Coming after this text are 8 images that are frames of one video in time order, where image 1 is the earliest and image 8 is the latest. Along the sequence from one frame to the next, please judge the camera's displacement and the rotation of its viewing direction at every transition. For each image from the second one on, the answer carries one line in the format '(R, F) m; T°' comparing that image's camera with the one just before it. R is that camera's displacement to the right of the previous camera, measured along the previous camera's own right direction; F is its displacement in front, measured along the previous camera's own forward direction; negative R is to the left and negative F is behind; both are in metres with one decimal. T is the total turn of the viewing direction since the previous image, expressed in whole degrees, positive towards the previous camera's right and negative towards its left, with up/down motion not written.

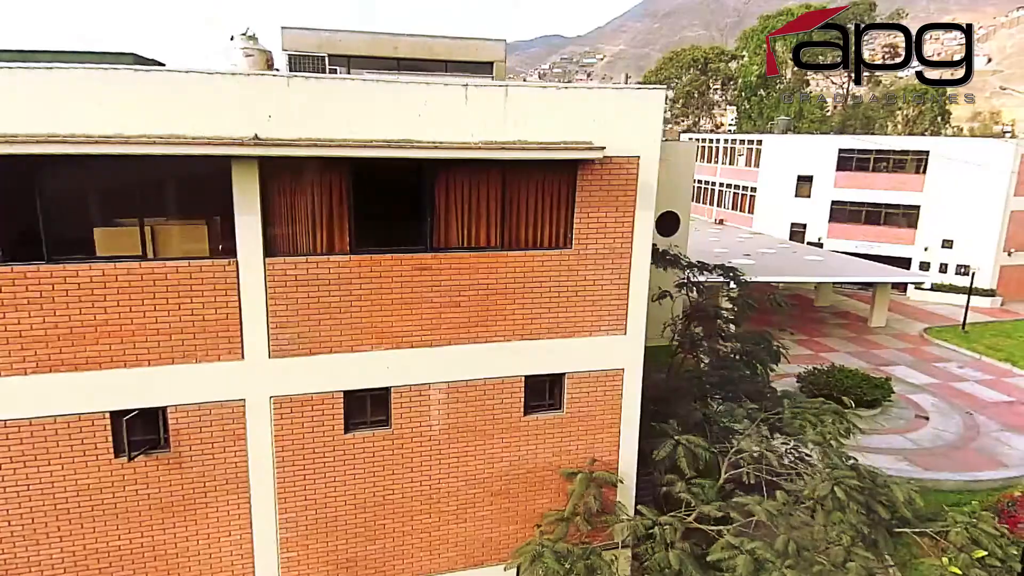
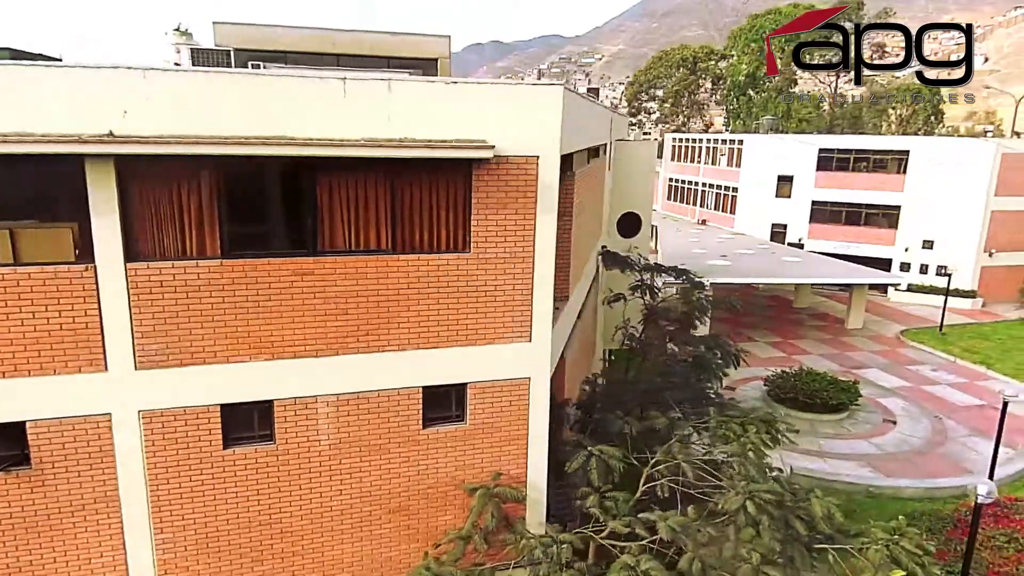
(+1.1, +0.4) m; 0°
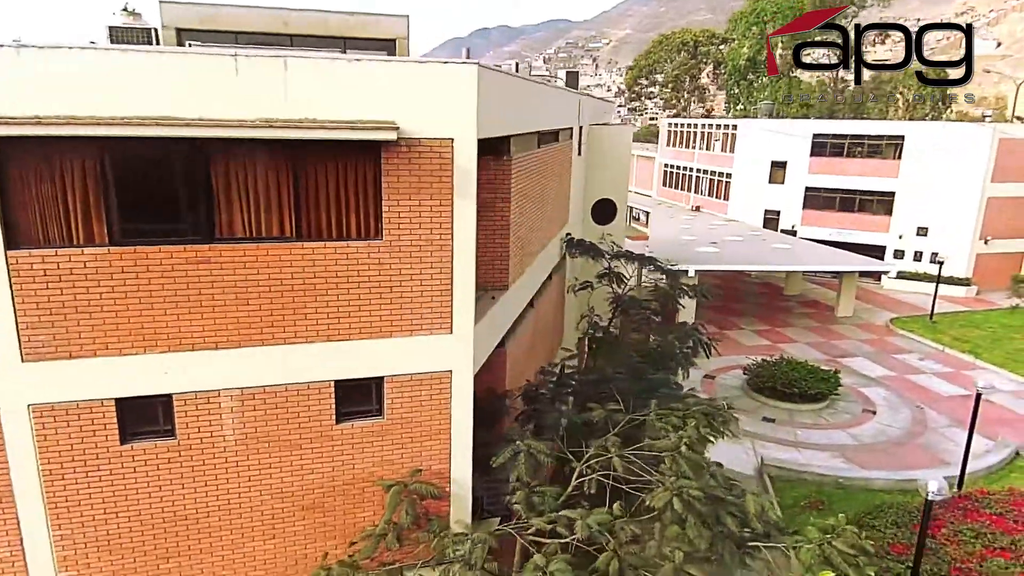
(+1.0, +0.3) m; -1°
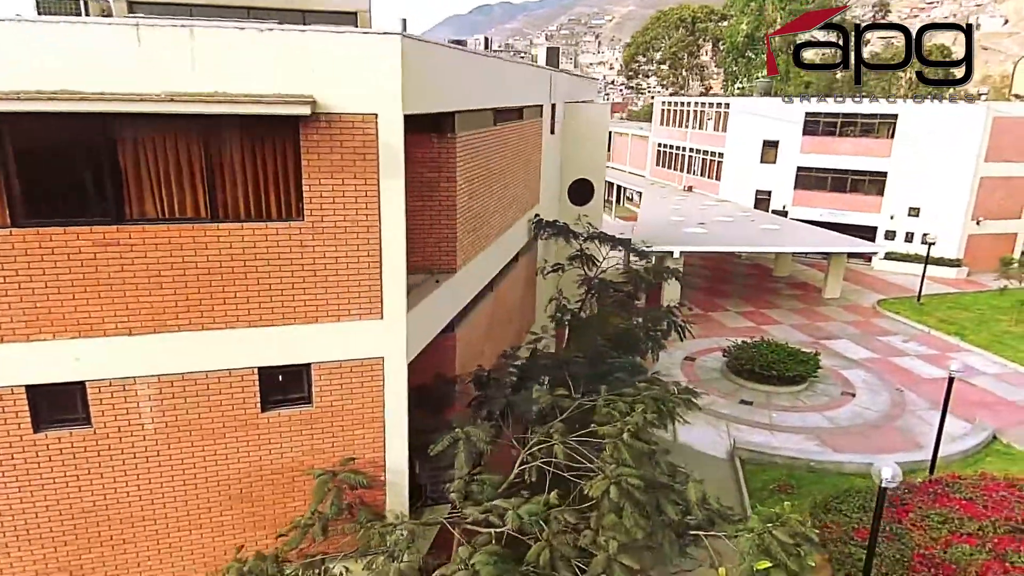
(+0.7, +0.3) m; 0°
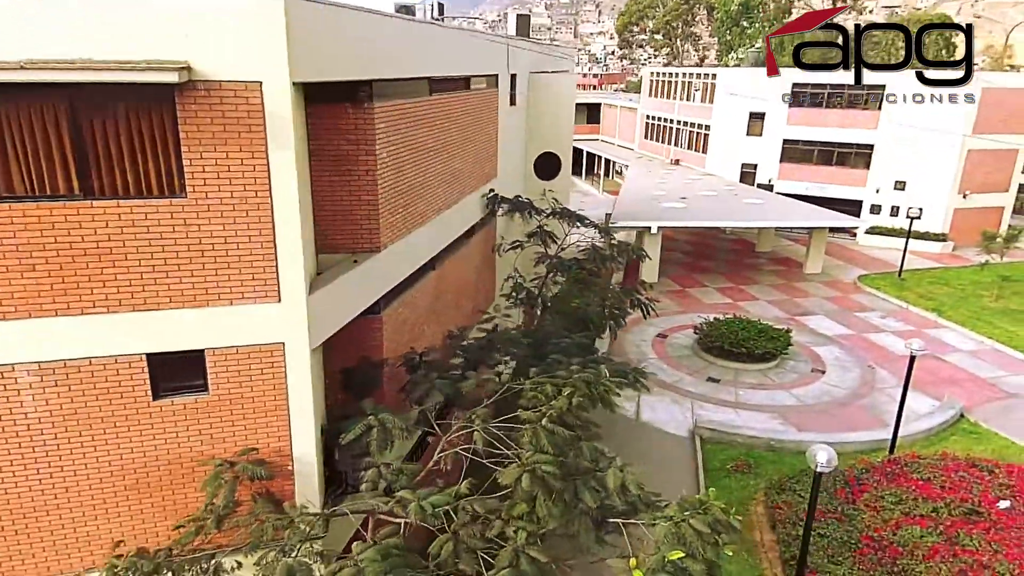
(+0.9, +0.4) m; 0°
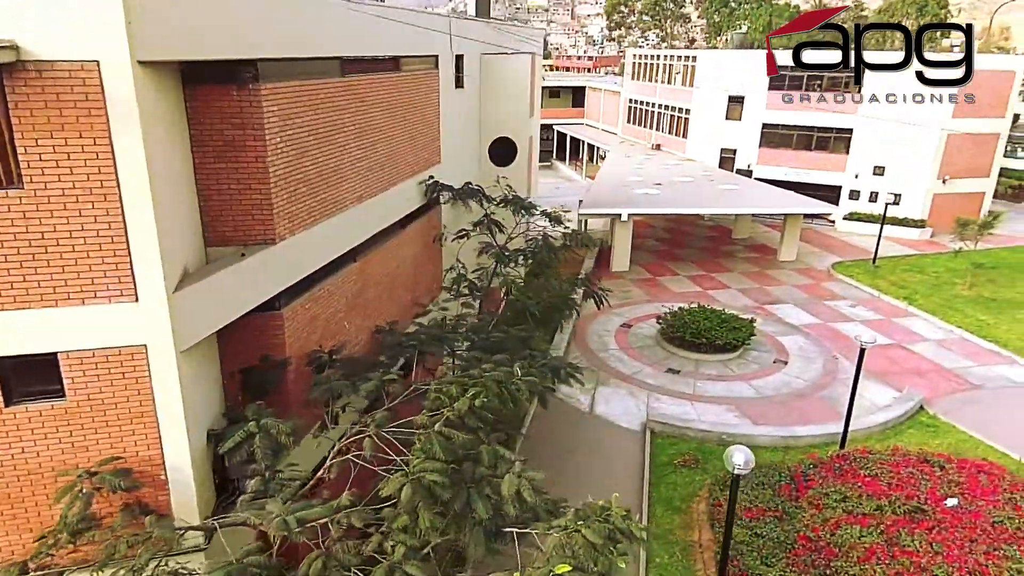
(+1.1, +0.4) m; 0°
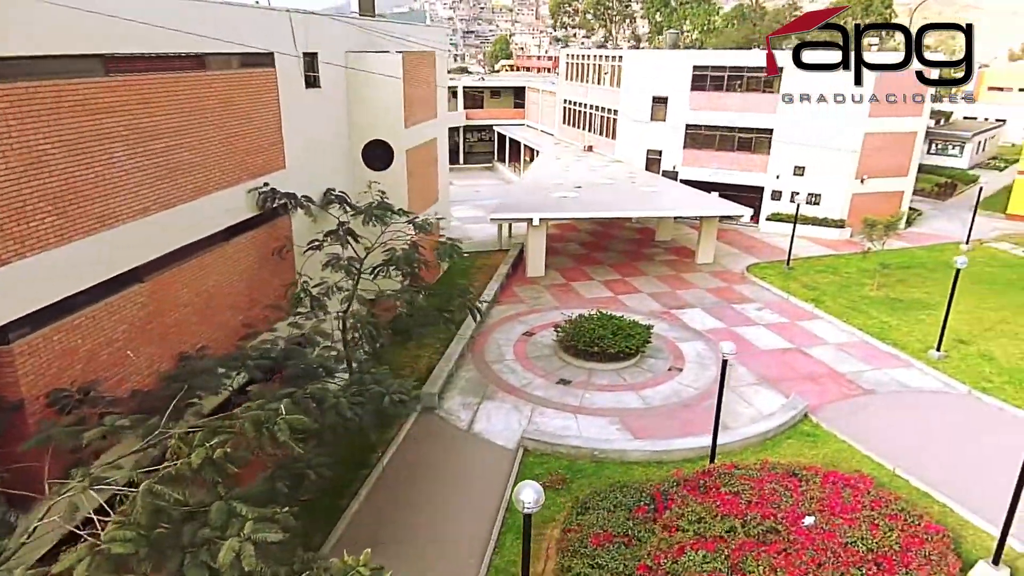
(+2.3, +0.7) m; +3°
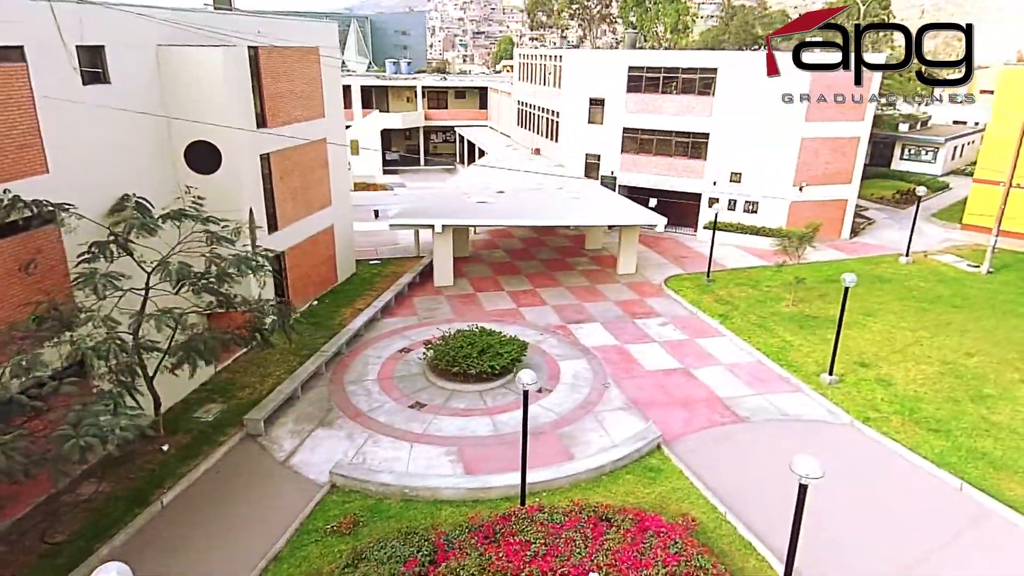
(+3.9, +1.2) m; -1°
